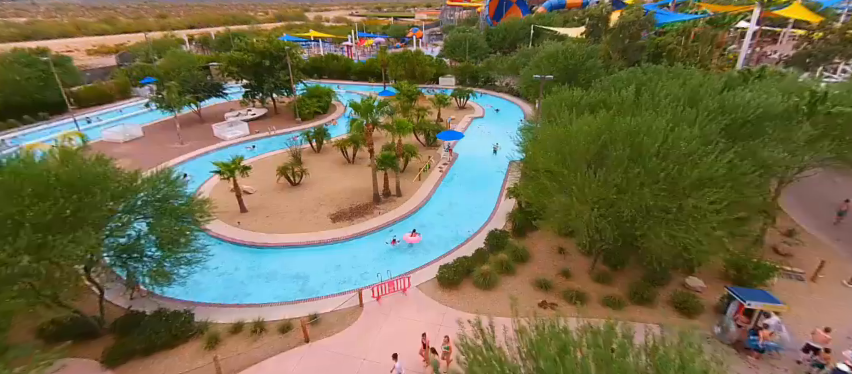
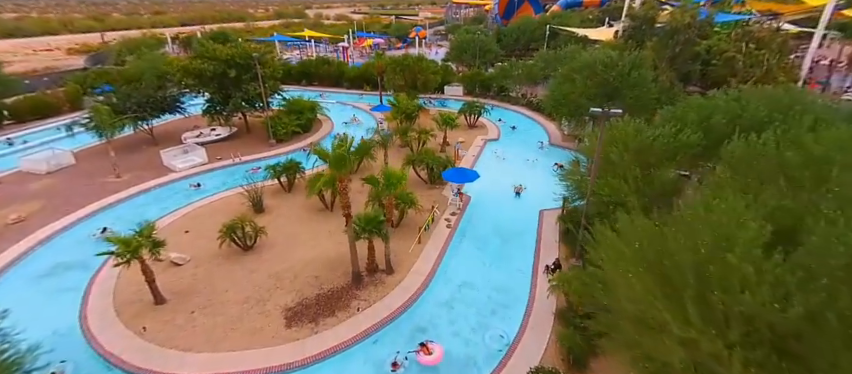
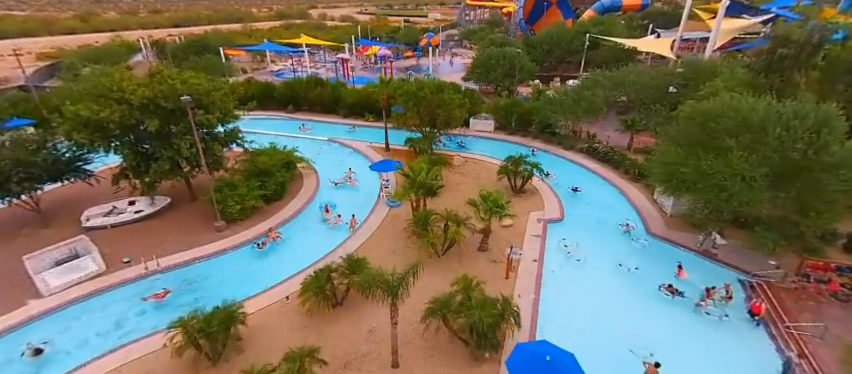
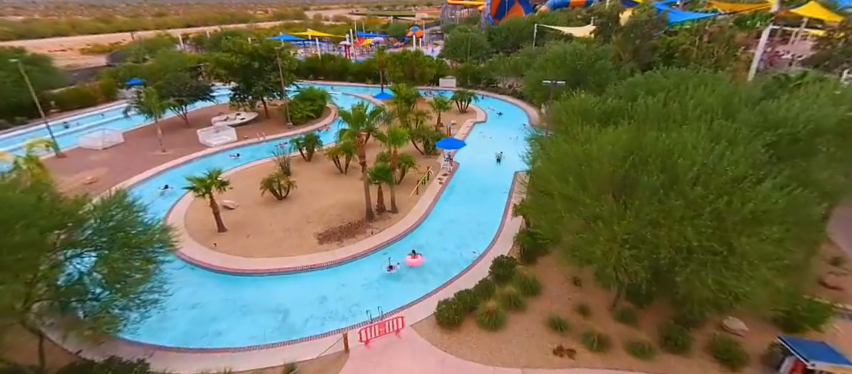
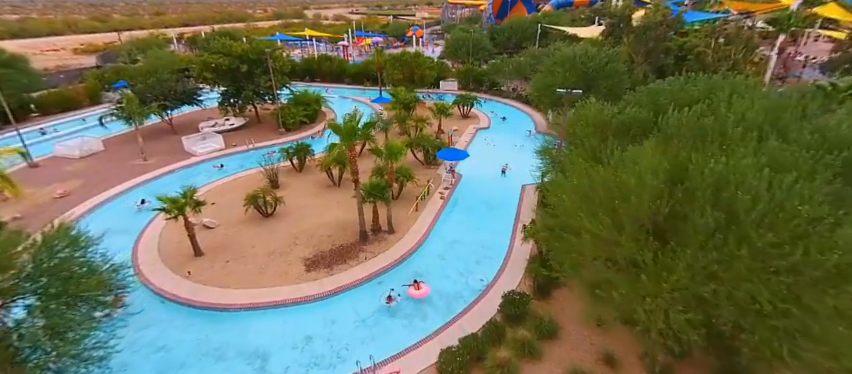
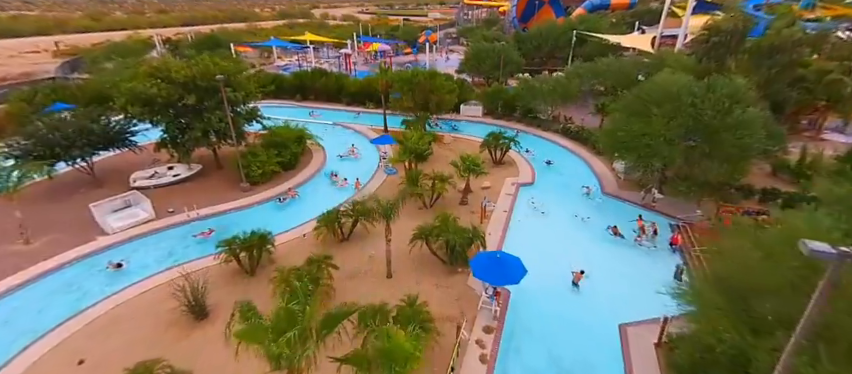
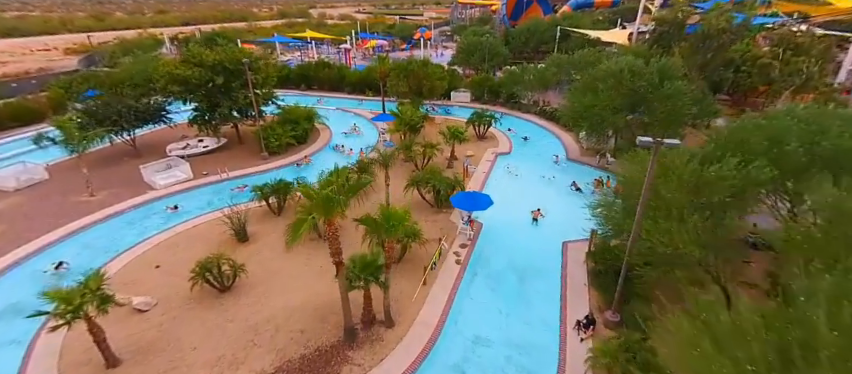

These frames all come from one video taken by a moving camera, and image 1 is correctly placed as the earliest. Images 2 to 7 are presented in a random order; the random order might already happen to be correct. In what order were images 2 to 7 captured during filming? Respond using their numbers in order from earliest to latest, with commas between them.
4, 5, 2, 7, 6, 3
